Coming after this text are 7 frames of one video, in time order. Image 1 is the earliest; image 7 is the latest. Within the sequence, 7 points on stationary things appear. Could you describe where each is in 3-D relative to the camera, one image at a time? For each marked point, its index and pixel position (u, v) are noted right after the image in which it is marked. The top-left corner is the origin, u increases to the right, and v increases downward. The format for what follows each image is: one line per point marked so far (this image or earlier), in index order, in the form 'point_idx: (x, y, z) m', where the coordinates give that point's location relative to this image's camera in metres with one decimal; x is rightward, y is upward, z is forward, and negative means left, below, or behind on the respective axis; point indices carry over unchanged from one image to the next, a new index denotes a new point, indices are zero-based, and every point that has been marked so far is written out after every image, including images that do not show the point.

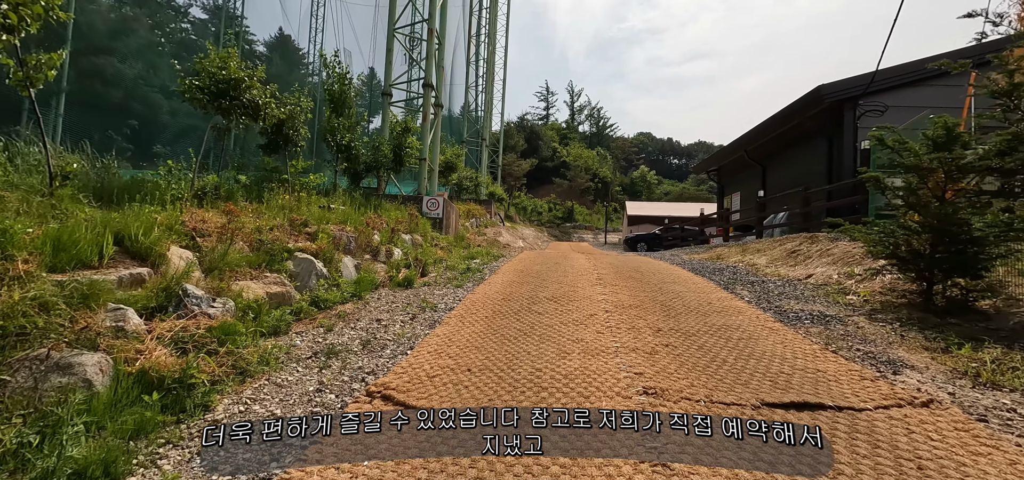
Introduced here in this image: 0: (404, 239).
0: (-1.9, 0.0, +7.7) m
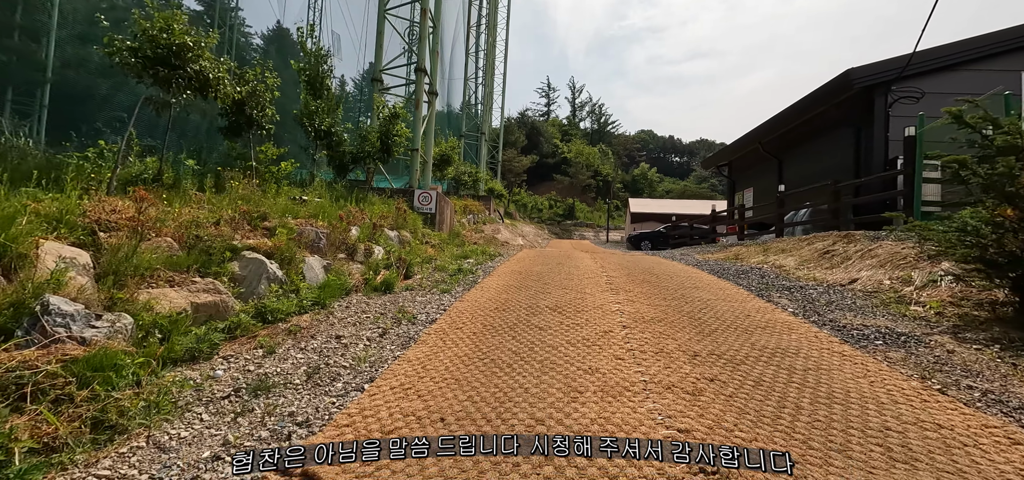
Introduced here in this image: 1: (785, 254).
0: (-1.9, 0.0, +6.9) m
1: (+4.5, -0.2, +7.2) m
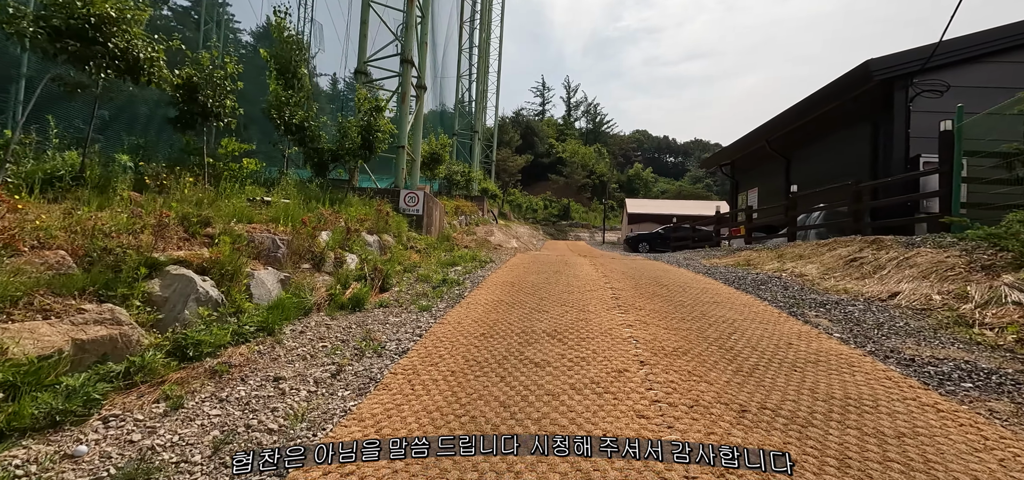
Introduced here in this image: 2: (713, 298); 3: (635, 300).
0: (-2.0, -0.1, +6.2) m
1: (+4.4, -0.3, +6.6) m
2: (+2.1, -0.6, +4.5) m
3: (+1.2, -0.6, +4.2) m
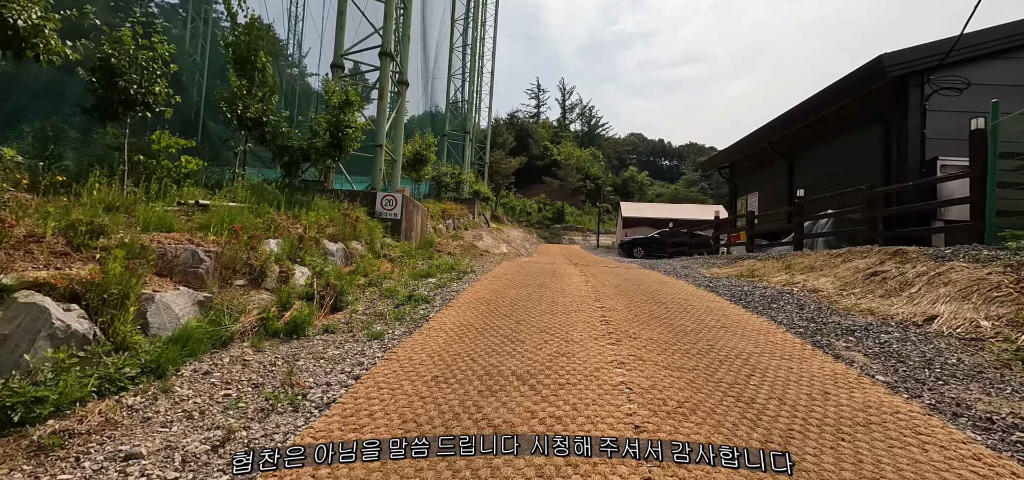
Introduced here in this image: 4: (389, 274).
0: (-2.3, -0.2, +5.5) m
1: (+4.1, -0.5, +5.9) m
2: (+1.8, -0.7, +3.8) m
3: (+0.9, -0.7, +3.6) m
4: (-1.7, -0.5, +6.0) m
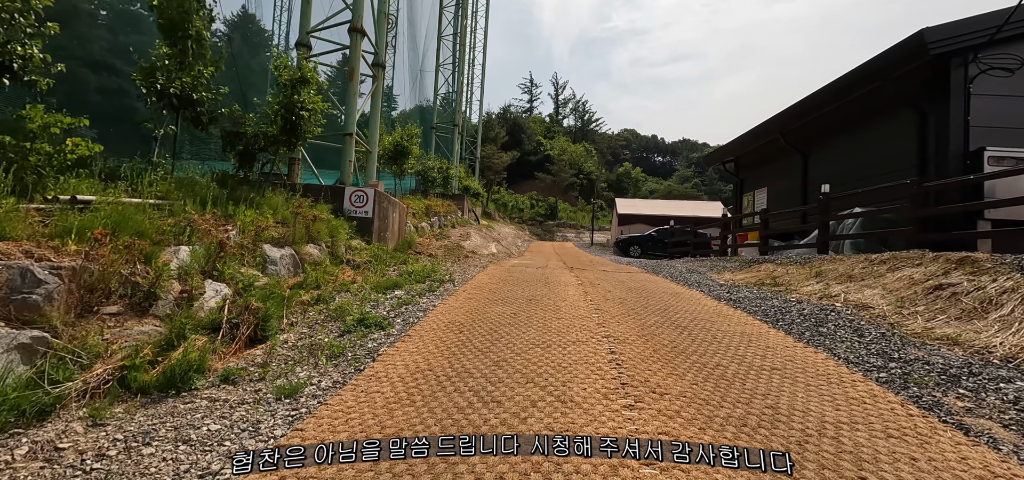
0: (-2.5, -0.2, +4.4) m
1: (+3.9, -0.5, +5.0) m
2: (+1.7, -0.8, +2.9) m
3: (+0.8, -0.8, +2.6) m
4: (-1.9, -0.5, +5.0) m
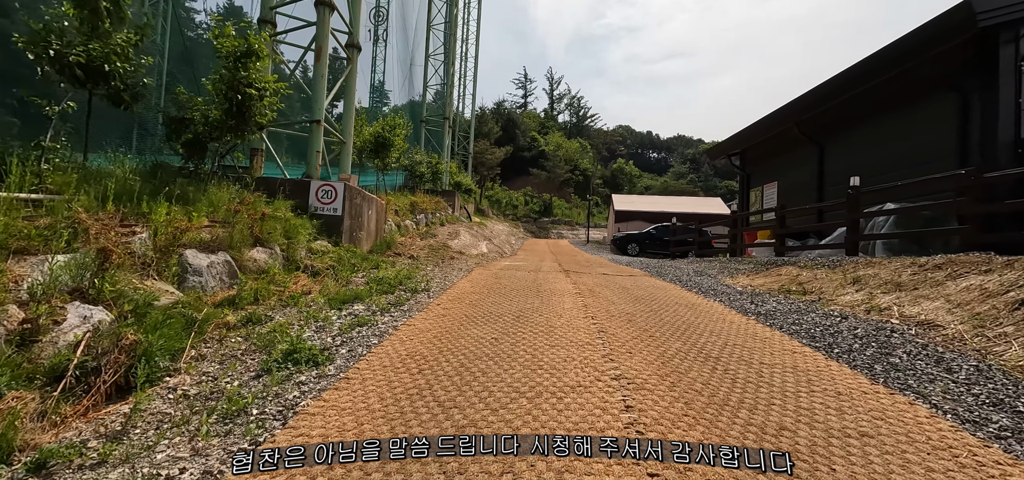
0: (-2.6, -0.3, +3.5) m
1: (+3.8, -0.5, +4.2) m
2: (+1.5, -0.8, +2.0) m
3: (+0.7, -0.8, +1.7) m
4: (-2.0, -0.5, +4.1) m
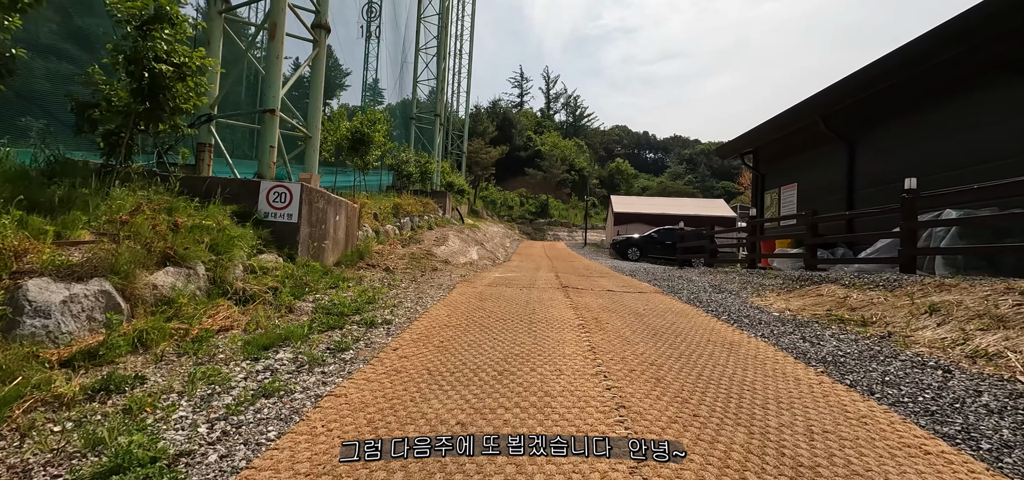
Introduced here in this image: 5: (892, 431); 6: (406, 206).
0: (-2.7, -0.4, +2.4) m
1: (+3.6, -0.7, +3.1) m
2: (+1.4, -1.0, +1.0) m
3: (+0.6, -1.0, +0.7) m
4: (-2.1, -0.7, +3.0) m
5: (+1.8, -0.9, +2.1) m
6: (-3.0, +1.0, +12.7) m
